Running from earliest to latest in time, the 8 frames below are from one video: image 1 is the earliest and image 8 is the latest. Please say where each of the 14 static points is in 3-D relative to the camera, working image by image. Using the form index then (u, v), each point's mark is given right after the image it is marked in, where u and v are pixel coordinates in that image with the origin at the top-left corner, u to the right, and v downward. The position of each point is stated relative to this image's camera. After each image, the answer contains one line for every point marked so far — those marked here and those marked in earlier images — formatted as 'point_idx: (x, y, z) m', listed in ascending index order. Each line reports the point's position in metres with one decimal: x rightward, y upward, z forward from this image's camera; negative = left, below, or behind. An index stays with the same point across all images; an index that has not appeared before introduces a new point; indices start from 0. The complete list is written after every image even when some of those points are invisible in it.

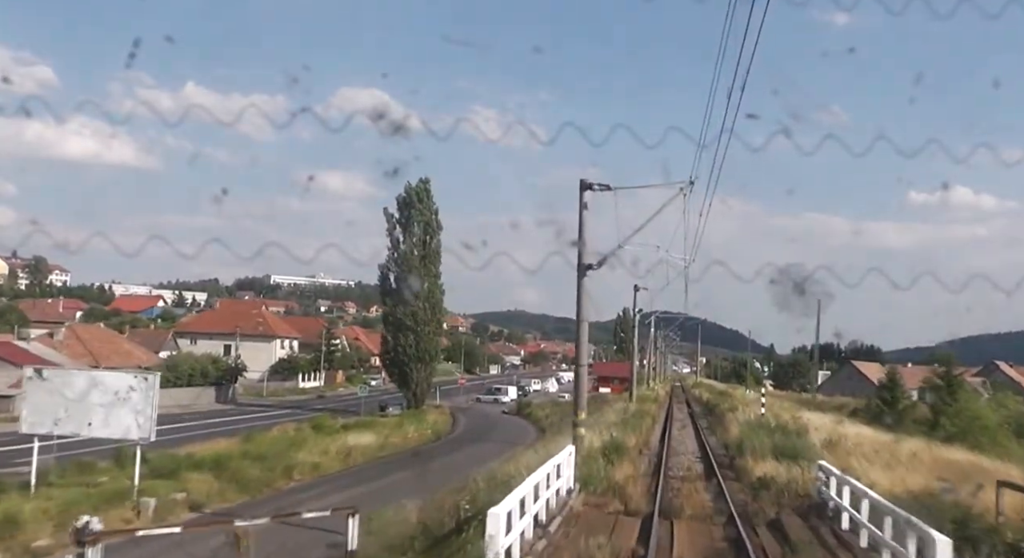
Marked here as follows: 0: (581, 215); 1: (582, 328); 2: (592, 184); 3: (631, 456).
0: (+1.2, +1.1, +17.7) m
1: (+1.2, -0.8, +17.3) m
2: (+1.4, +1.7, +17.7) m
3: (+2.1, -3.1, +17.8) m
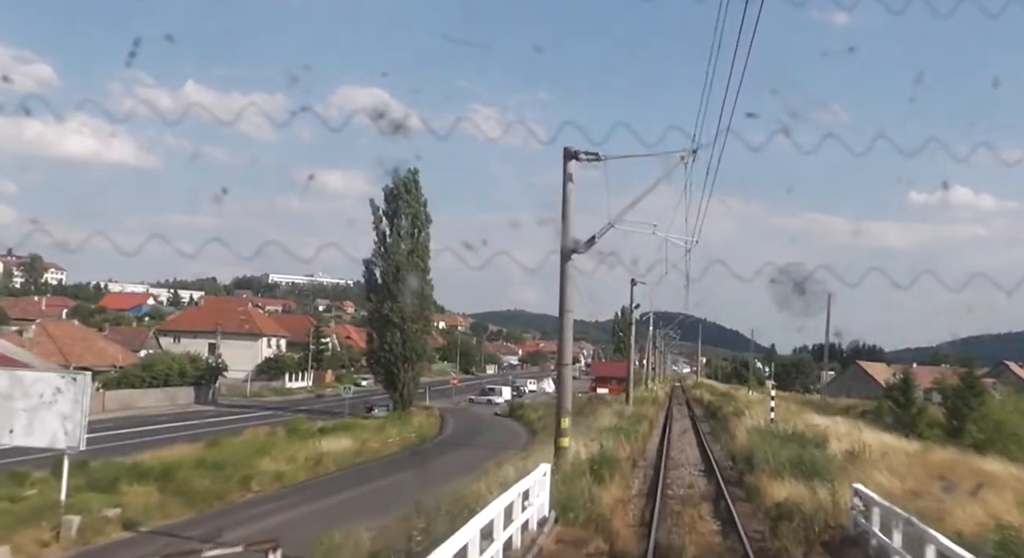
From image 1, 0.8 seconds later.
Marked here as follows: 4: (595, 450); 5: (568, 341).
0: (+0.8, +1.3, +15.2) m
1: (+0.8, -0.6, +14.8) m
2: (+1.0, +1.9, +15.1) m
3: (+1.7, -2.9, +15.3) m
4: (+1.4, -2.9, +17.2) m
5: (+0.8, -0.9, +15.5) m
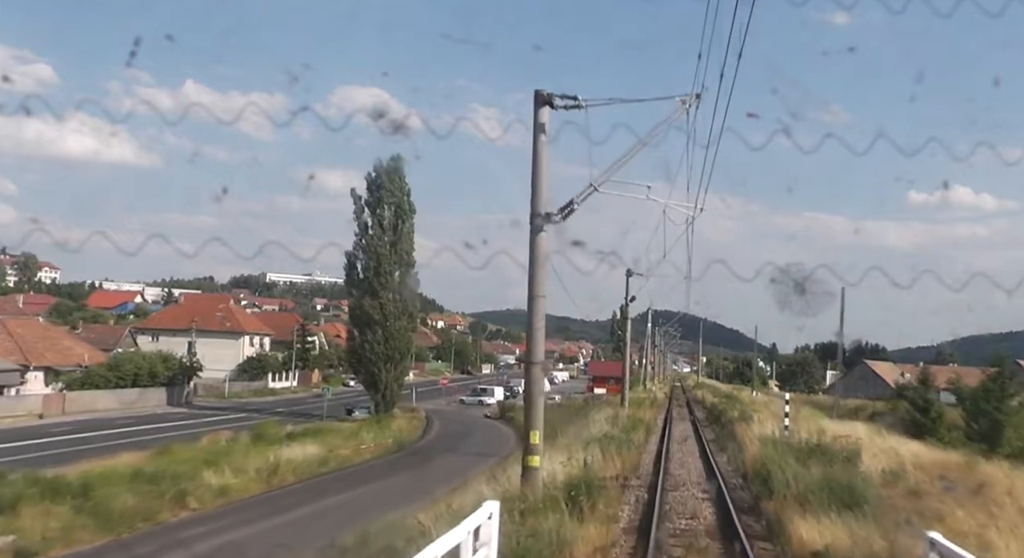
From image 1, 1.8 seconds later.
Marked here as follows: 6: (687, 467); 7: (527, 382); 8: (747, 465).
0: (+0.3, +1.6, +12.1) m
1: (+0.3, -0.4, +11.7) m
2: (+0.5, +2.2, +12.1) m
3: (+1.2, -2.7, +12.2) m
4: (+0.9, -2.6, +14.1) m
5: (+0.3, -0.7, +12.5) m
6: (+3.3, -3.5, +19.1) m
7: (+0.2, -1.3, +12.6) m
8: (+3.9, -3.1, +16.9) m
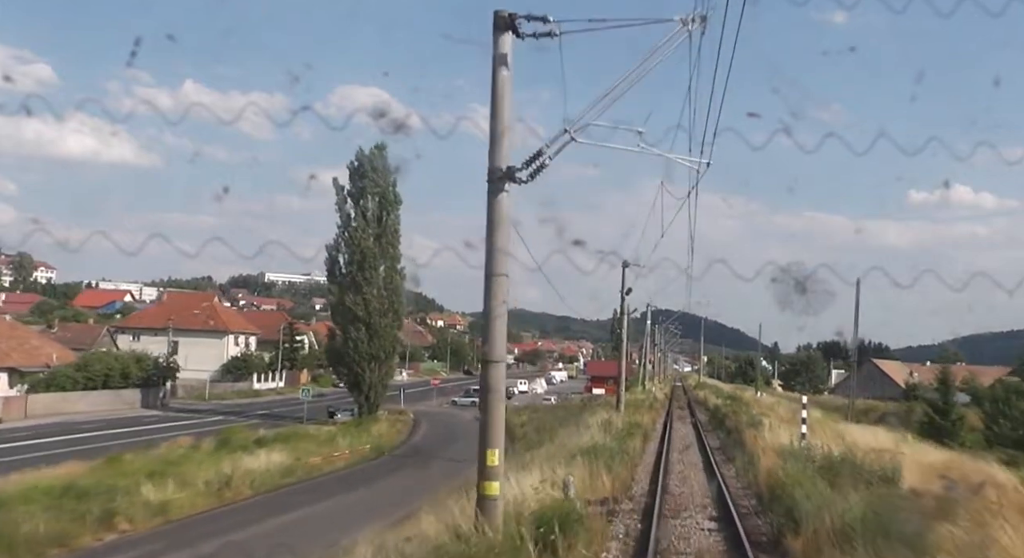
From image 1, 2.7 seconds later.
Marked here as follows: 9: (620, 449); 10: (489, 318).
0: (-0.1, +1.8, +9.5) m
1: (-0.1, -0.1, +9.1) m
2: (+0.1, +2.4, +9.5) m
3: (+0.7, -2.4, +9.6) m
4: (+0.5, -2.4, +11.5) m
5: (-0.1, -0.4, +9.9) m
6: (+2.9, -3.3, +16.5) m
7: (-0.2, -1.0, +10.0) m
8: (+3.5, -2.9, +14.3) m
9: (+1.9, -3.0, +18.0) m
10: (-0.2, -0.4, +9.1) m
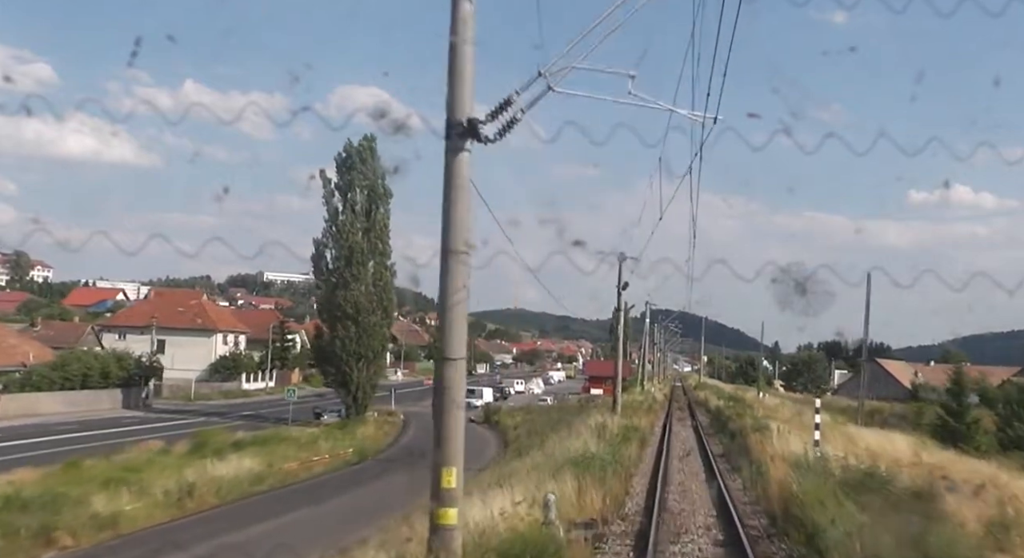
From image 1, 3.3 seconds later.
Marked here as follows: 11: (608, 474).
0: (-0.4, +2.0, +7.8) m
1: (-0.4, 0.0, +7.4) m
2: (-0.2, +2.5, +7.8) m
3: (+0.5, -2.3, +7.9) m
4: (+0.2, -2.2, +9.8) m
5: (-0.4, -0.3, +8.2) m
6: (+2.6, -3.2, +14.8) m
7: (-0.5, -0.9, +8.3) m
8: (+3.2, -2.7, +12.6) m
9: (+1.6, -2.8, +16.3) m
10: (-0.5, -0.2, +7.4) m
11: (+1.3, -2.7, +14.1) m
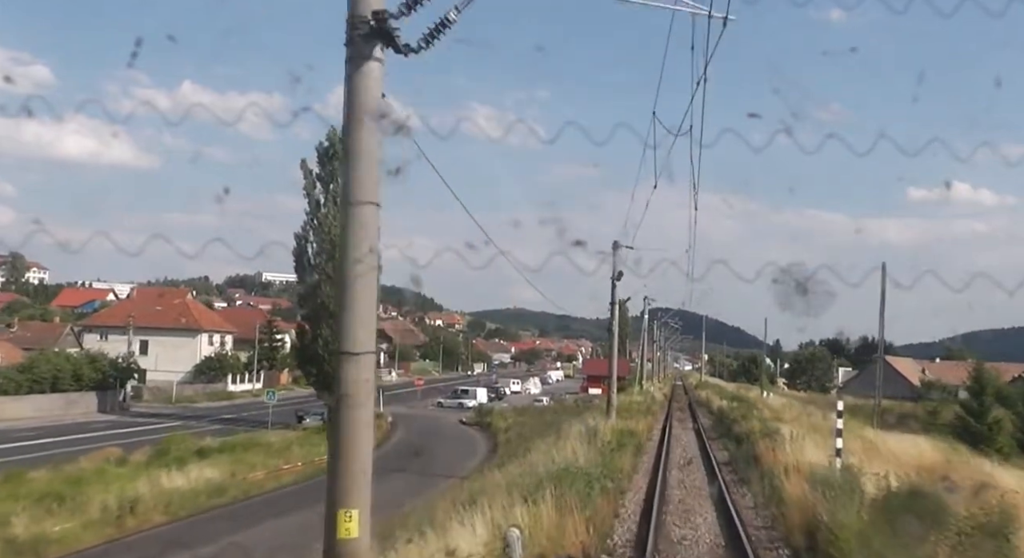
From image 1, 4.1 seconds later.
0: (-0.8, +2.2, +5.6) m
1: (-0.8, +0.2, +5.3) m
2: (-0.6, +2.7, +5.6) m
3: (+0.1, -2.1, +5.8) m
4: (-0.2, -2.0, +7.6) m
5: (-0.7, -0.1, +6.0) m
6: (+2.2, -2.9, +12.6) m
7: (-0.8, -0.7, +6.1) m
8: (+2.9, -2.5, +10.5) m
9: (+1.3, -2.6, +14.1) m
10: (-0.8, 0.0, +5.2) m
11: (+1.0, -2.5, +11.9) m
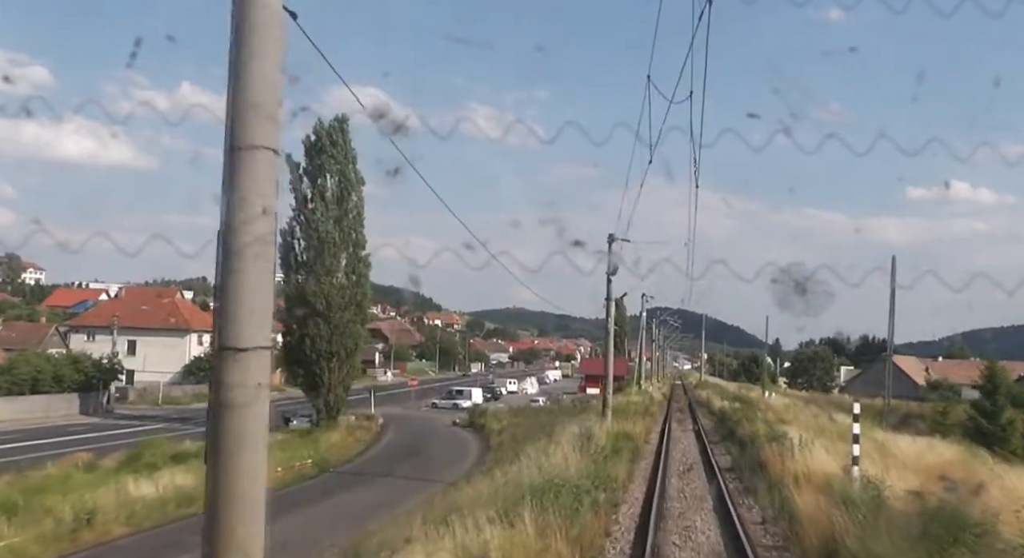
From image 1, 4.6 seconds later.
0: (-1.0, +2.3, +4.3) m
1: (-1.0, +0.3, +3.9) m
2: (-0.8, +2.9, +4.3) m
3: (-0.1, -2.0, +4.5) m
4: (-0.4, -1.9, +6.3) m
5: (-0.9, 0.0, +4.7) m
6: (+2.0, -2.8, +11.3) m
7: (-1.1, -0.6, +4.8) m
8: (+2.6, -2.4, +9.2) m
9: (+1.0, -2.5, +12.8) m
10: (-1.1, +0.1, +3.9) m
11: (+0.8, -2.4, +10.6) m
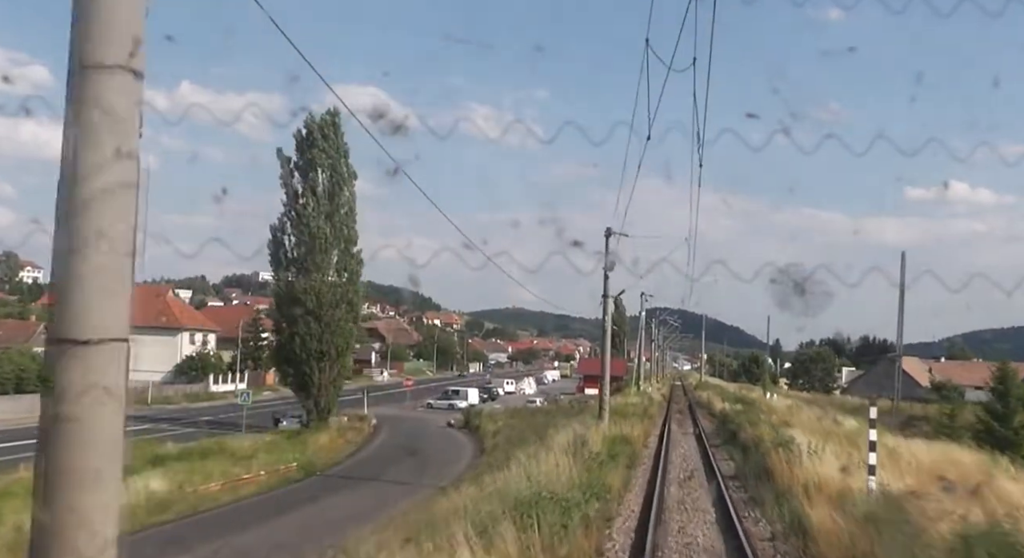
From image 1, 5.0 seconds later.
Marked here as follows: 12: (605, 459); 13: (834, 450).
0: (-1.2, +2.4, +3.3) m
1: (-1.1, +0.4, +2.9) m
2: (-1.0, +2.9, +3.3) m
3: (-0.3, -1.9, +3.4) m
4: (-0.5, -1.8, +5.3) m
5: (-1.1, +0.1, +3.7) m
6: (+1.9, -2.7, +10.3) m
7: (-1.2, -0.5, +3.8) m
8: (+2.5, -2.3, +8.1) m
9: (+0.9, -2.4, +11.8) m
10: (-1.2, +0.2, +2.9) m
11: (+0.6, -2.3, +9.6) m
12: (+1.5, -2.7, +15.7) m
13: (+5.5, -2.9, +17.7) m
